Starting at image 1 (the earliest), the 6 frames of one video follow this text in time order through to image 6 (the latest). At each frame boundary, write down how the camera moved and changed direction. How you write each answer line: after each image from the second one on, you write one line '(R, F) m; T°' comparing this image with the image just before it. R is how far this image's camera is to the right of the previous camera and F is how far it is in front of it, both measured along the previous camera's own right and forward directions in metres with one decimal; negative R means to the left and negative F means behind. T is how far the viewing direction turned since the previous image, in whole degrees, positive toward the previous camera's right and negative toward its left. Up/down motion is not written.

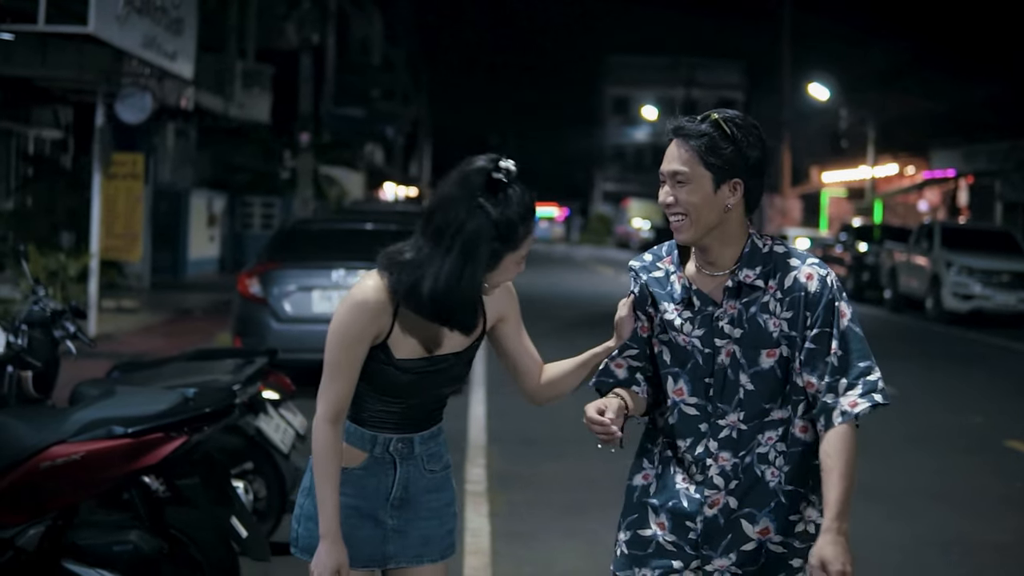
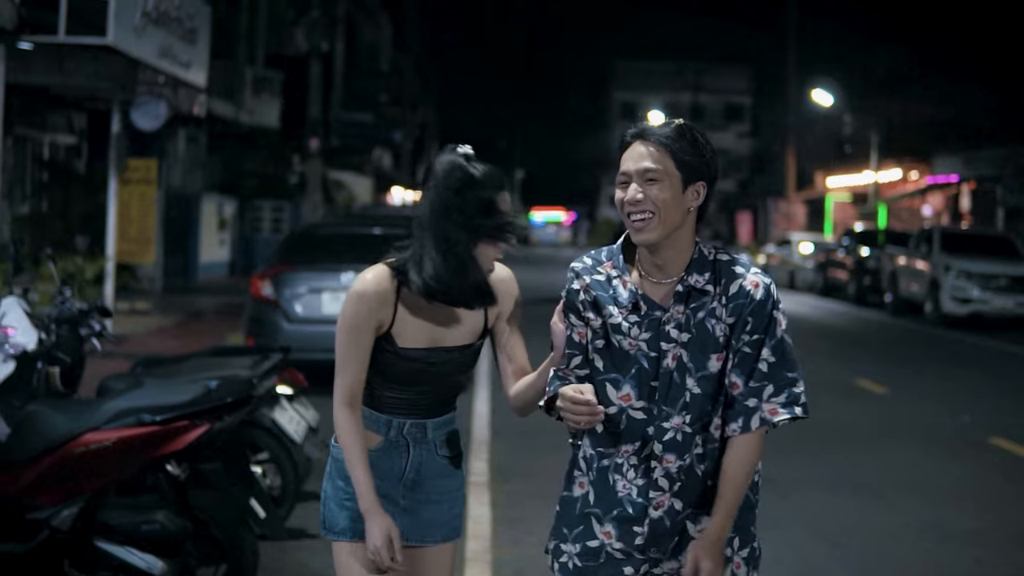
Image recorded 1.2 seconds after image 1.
(0.0, -0.4) m; 0°
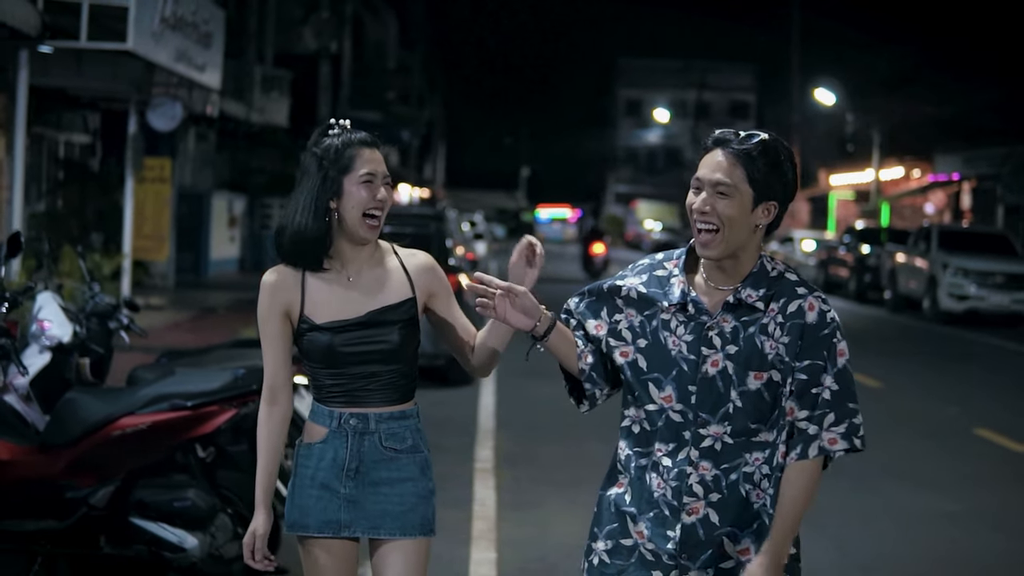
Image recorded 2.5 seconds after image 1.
(0.0, -0.4) m; 0°
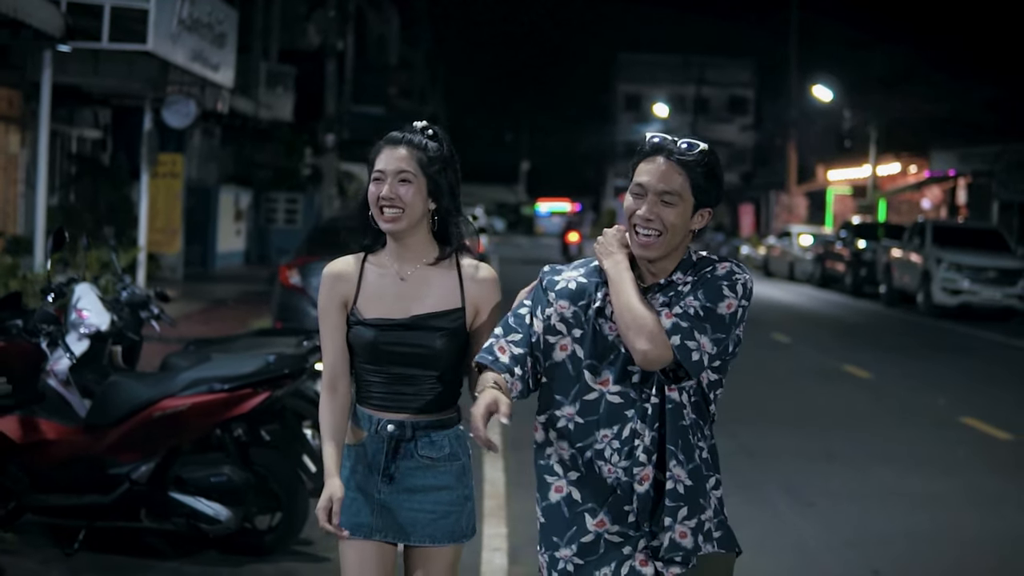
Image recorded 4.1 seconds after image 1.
(-0.1, -0.5) m; 0°
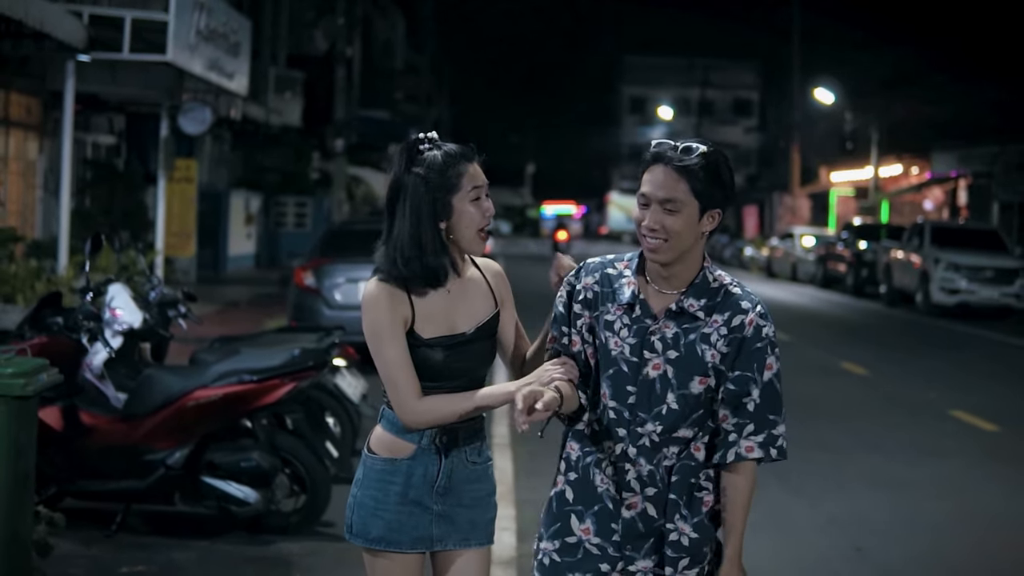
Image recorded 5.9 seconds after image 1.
(0.0, -0.5) m; 0°
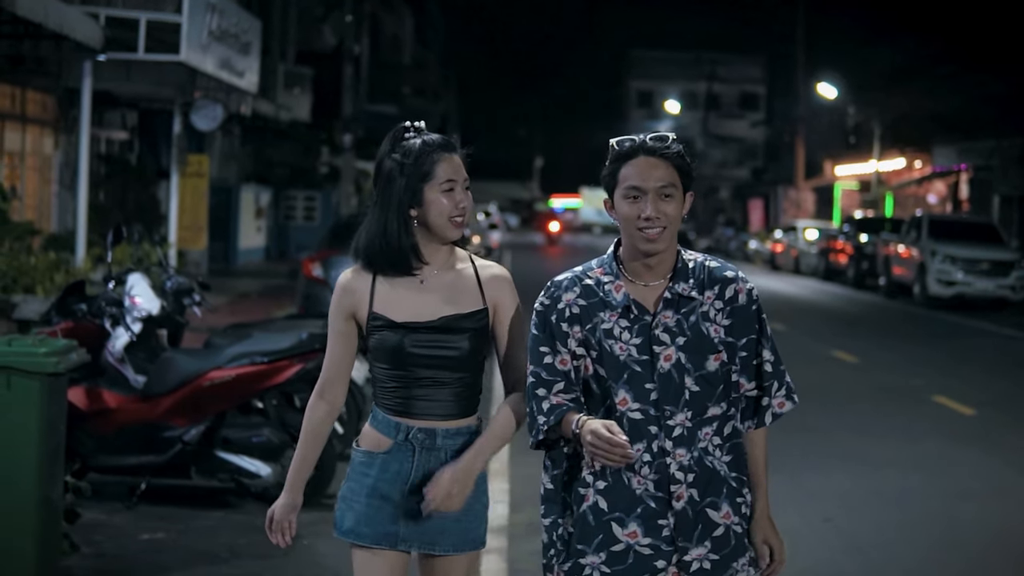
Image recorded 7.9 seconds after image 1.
(+0.1, -0.5) m; 0°
